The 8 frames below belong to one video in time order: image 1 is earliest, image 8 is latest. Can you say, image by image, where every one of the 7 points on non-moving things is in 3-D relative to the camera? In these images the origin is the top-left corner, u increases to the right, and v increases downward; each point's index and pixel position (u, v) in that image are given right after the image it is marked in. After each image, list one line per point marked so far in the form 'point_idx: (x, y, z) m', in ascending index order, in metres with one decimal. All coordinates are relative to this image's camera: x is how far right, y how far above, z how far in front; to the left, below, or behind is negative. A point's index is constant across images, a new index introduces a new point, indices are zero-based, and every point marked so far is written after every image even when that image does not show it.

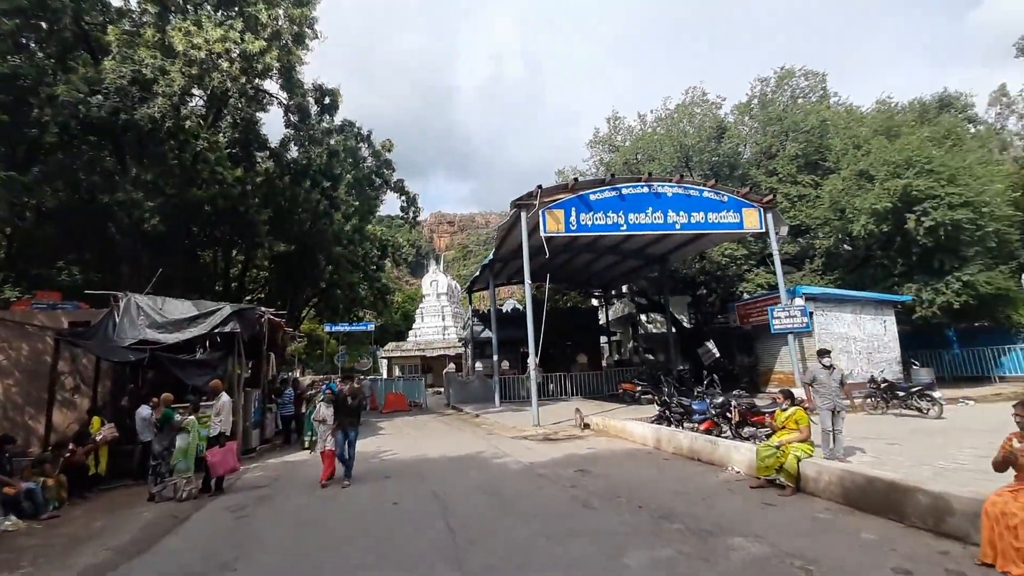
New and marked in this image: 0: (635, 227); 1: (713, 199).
0: (+3.4, +1.7, +14.0) m
1: (+5.8, +2.6, +14.6) m
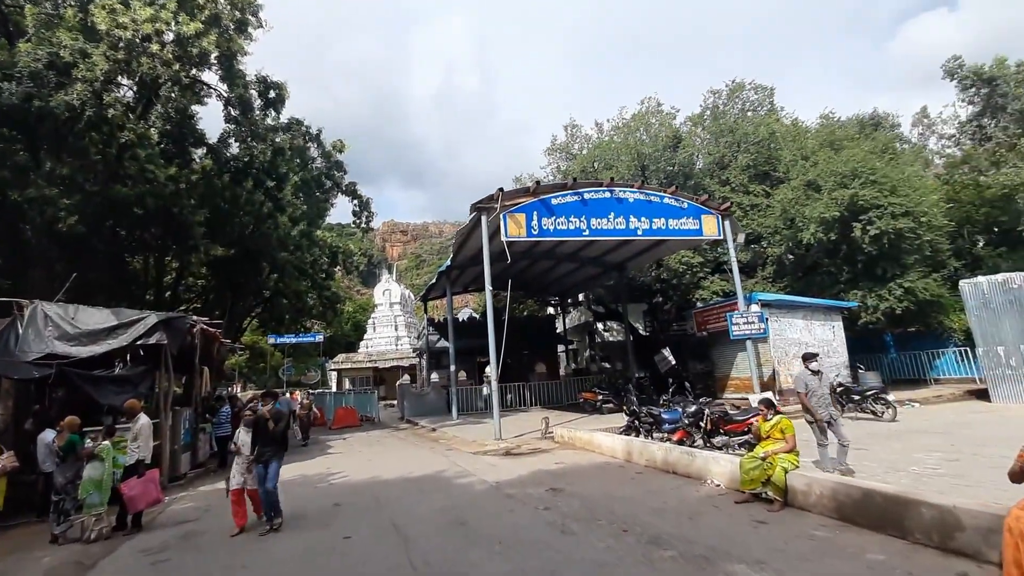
0: (+2.3, +1.5, +13.8) m
1: (+4.7, +2.4, +14.5) m
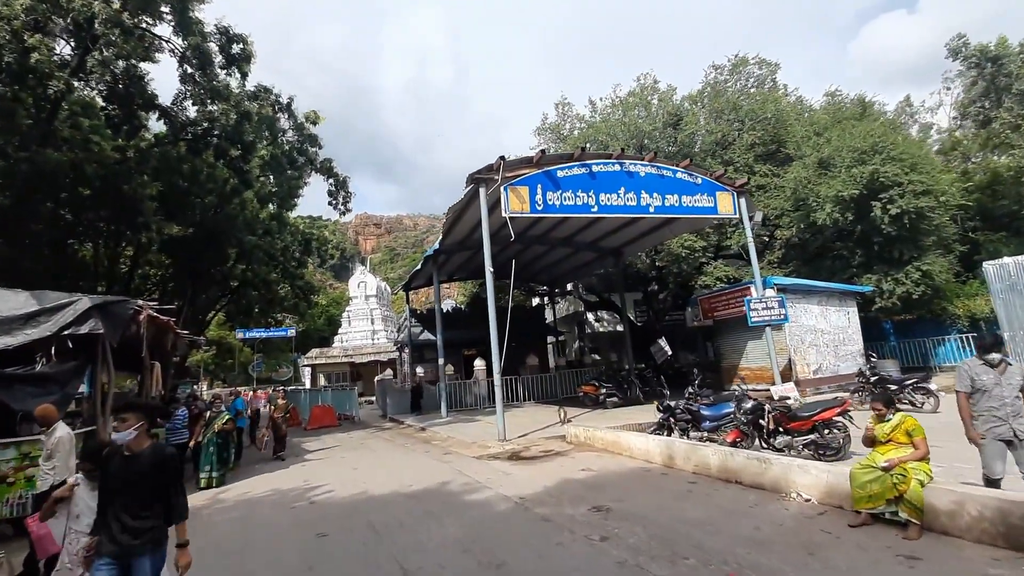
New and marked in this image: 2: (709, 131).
0: (+2.4, +1.9, +12.4) m
1: (+4.7, +2.9, +13.3) m
2: (+7.5, +6.0, +19.2) m
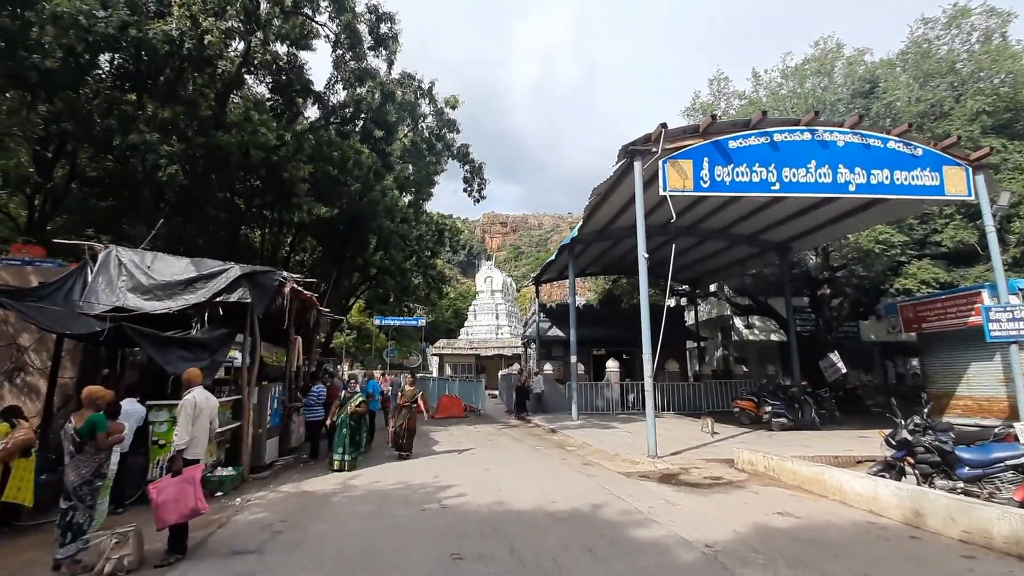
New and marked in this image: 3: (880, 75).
0: (+5.6, +2.0, +10.1) m
1: (+8.1, +2.8, +10.4) m
2: (+12.4, +5.9, +15.5) m
3: (+12.1, +7.0, +16.5) m
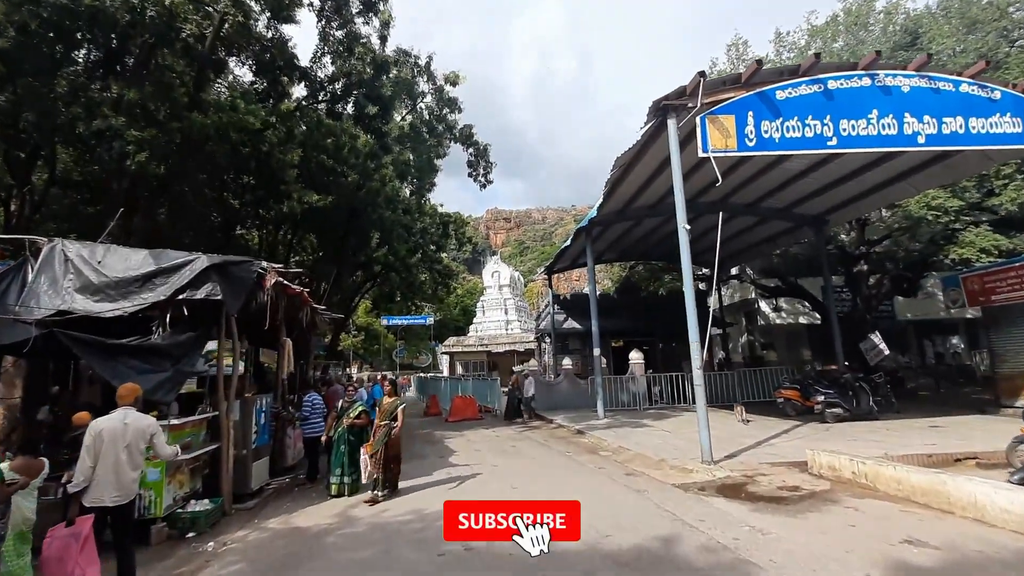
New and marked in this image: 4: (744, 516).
0: (+5.9, +2.5, +8.7) m
1: (+8.3, +3.4, +9.0) m
2: (+12.6, +6.7, +14.0) m
3: (+12.2, +7.8, +15.0) m
4: (+2.4, -2.4, +5.3) m
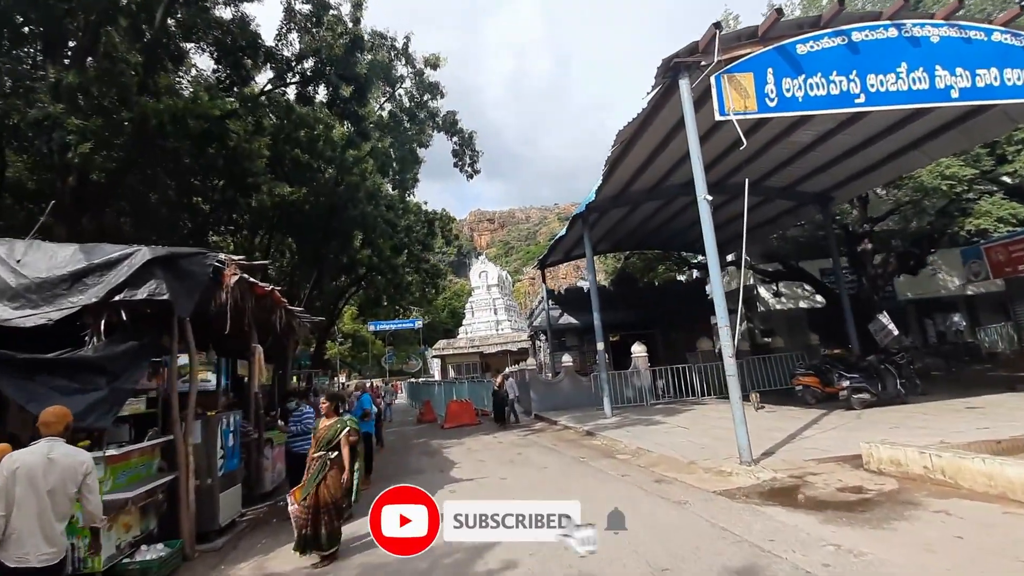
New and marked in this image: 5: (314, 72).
0: (+5.8, +3.0, +7.9) m
1: (+8.2, +4.0, +8.2) m
2: (+12.1, +7.4, +13.4) m
3: (+11.7, +8.5, +14.3) m
4: (+2.6, -2.1, +4.4) m
5: (-4.9, +5.2, +12.4) m
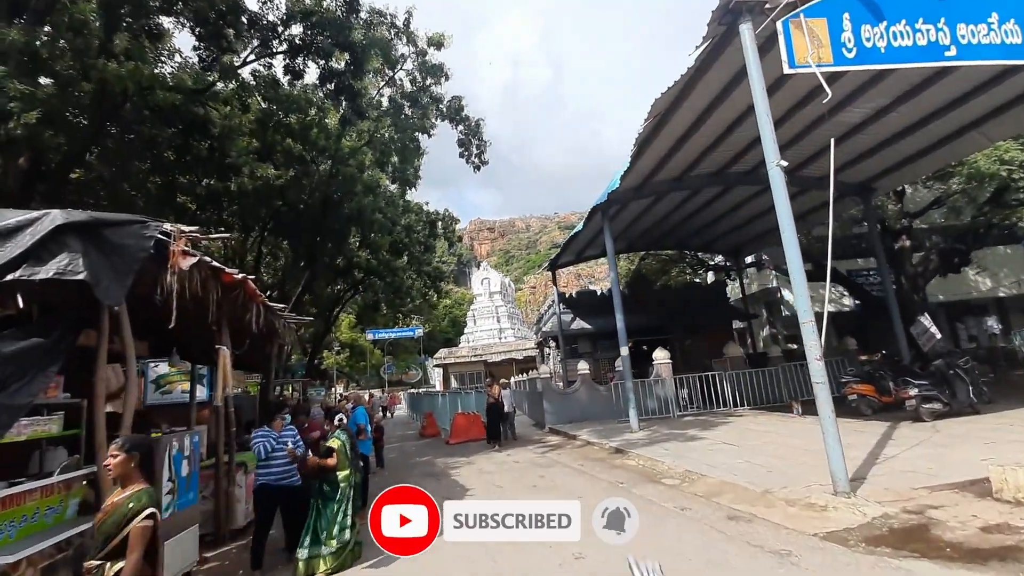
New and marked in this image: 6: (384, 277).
0: (+6.1, +3.1, +6.6) m
1: (+8.5, +4.2, +7.0) m
2: (+12.4, +7.5, +12.2) m
3: (+12.0, +8.6, +13.1) m
4: (+3.0, -1.9, +3.0) m
5: (-4.6, +5.2, +11.2) m
6: (-4.8, +0.5, +19.0) m
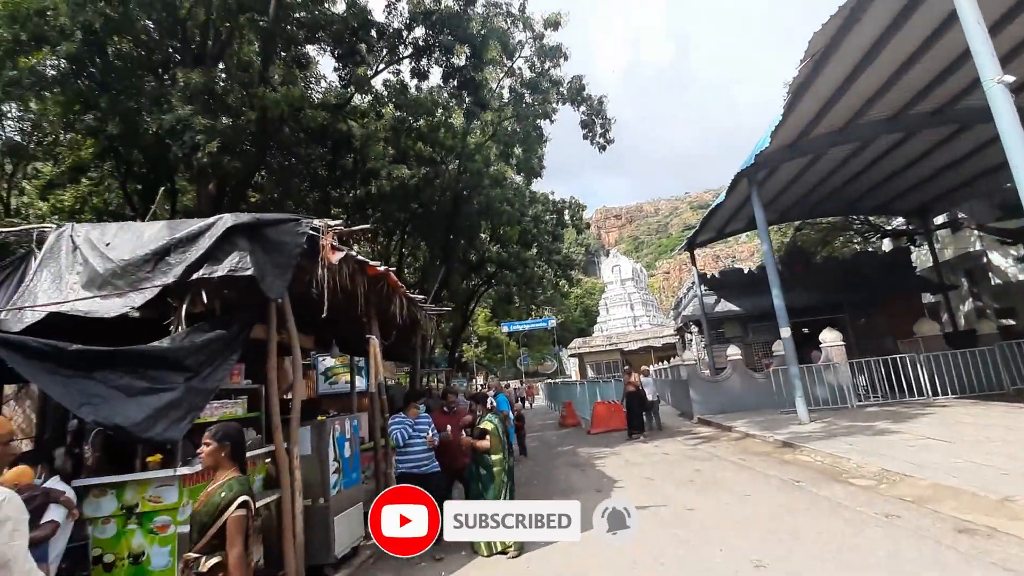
0: (+7.4, +3.8, +4.4) m
1: (+9.7, +4.9, +4.2) m
2: (+14.6, +8.6, +8.2) m
3: (+14.4, +9.7, +9.2) m
4: (+3.8, -1.5, +1.8) m
5: (-1.9, +5.4, +11.6) m
6: (+0.1, +0.8, +19.2) m
